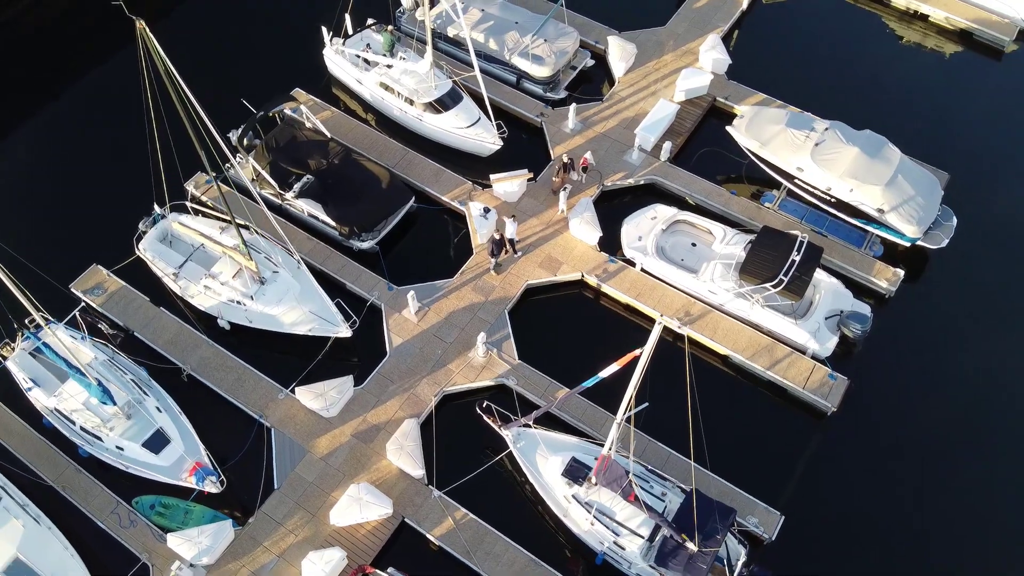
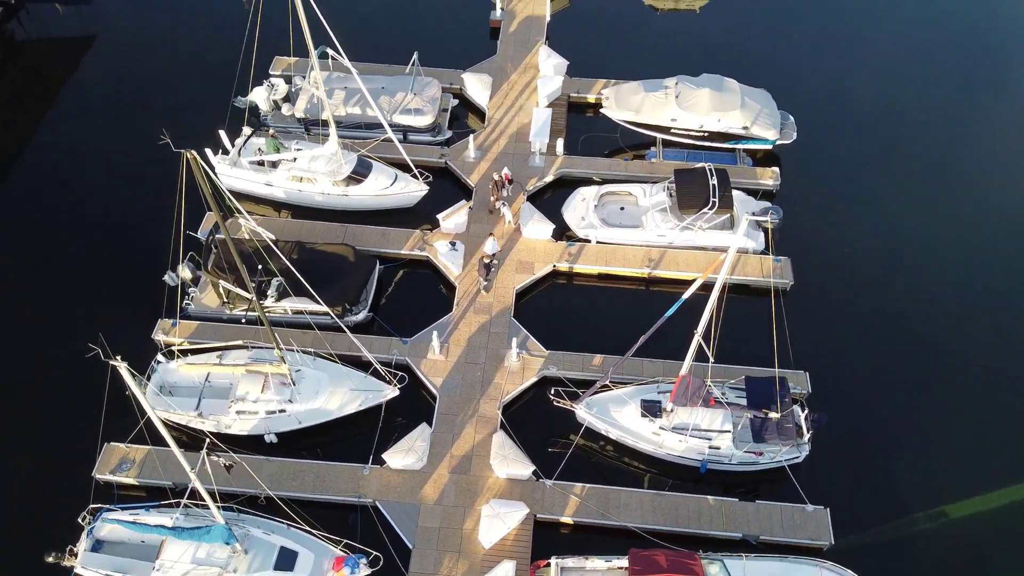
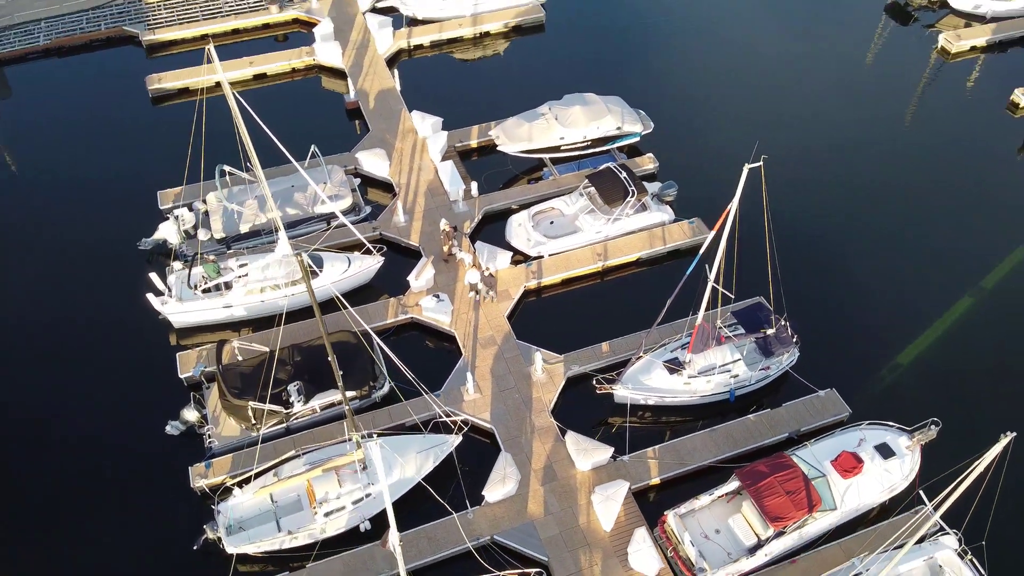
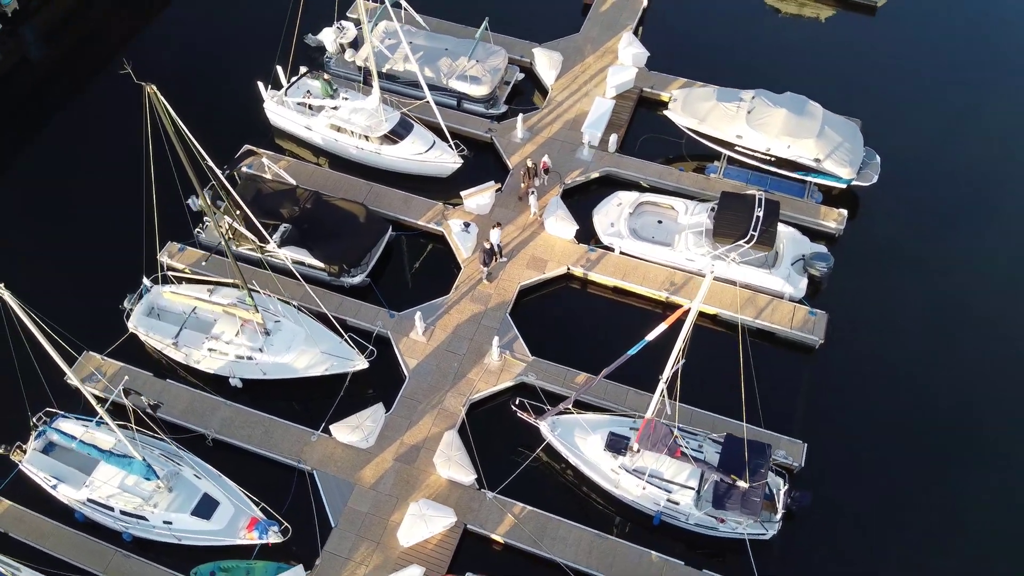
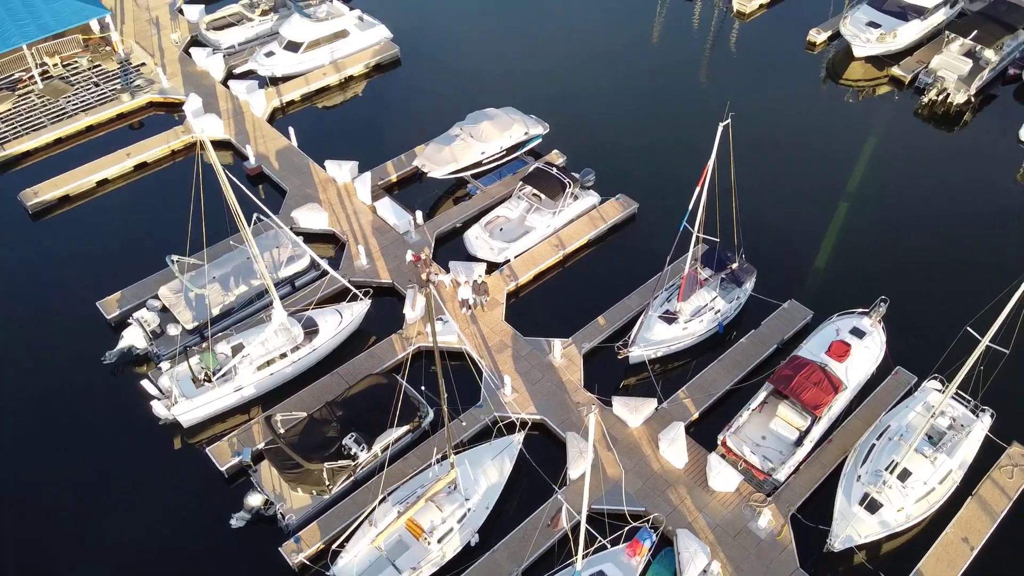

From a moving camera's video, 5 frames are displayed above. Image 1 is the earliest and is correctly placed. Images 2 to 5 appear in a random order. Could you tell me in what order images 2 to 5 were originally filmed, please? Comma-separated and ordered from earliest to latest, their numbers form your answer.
4, 2, 3, 5
